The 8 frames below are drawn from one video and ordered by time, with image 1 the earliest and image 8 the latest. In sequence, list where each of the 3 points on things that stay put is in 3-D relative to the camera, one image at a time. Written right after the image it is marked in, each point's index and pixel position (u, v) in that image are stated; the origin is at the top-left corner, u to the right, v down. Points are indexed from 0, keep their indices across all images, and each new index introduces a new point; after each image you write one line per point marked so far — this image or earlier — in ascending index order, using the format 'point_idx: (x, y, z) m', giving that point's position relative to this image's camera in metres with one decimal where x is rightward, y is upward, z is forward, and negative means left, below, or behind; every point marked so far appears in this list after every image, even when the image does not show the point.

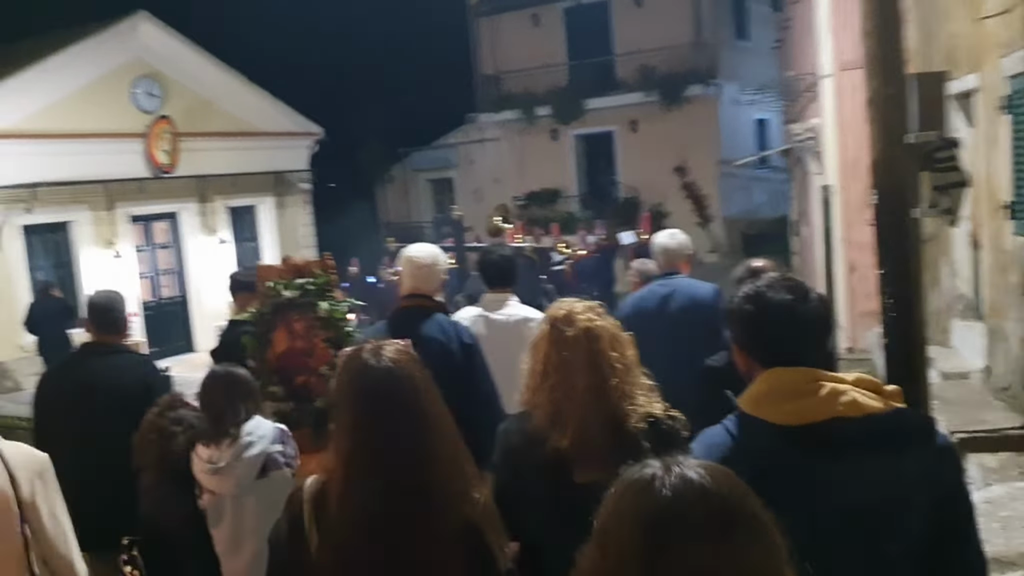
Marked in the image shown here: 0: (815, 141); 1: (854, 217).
0: (+3.1, +1.5, +9.5) m
1: (+3.1, +0.6, +8.4) m
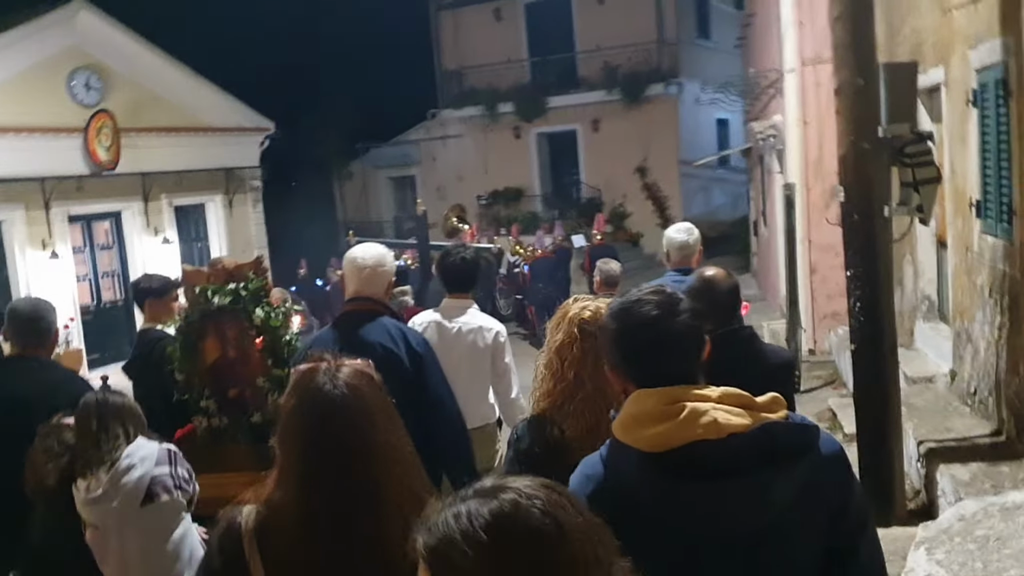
0: (+2.6, +1.5, +9.3) m
1: (+2.7, +0.6, +8.2) m
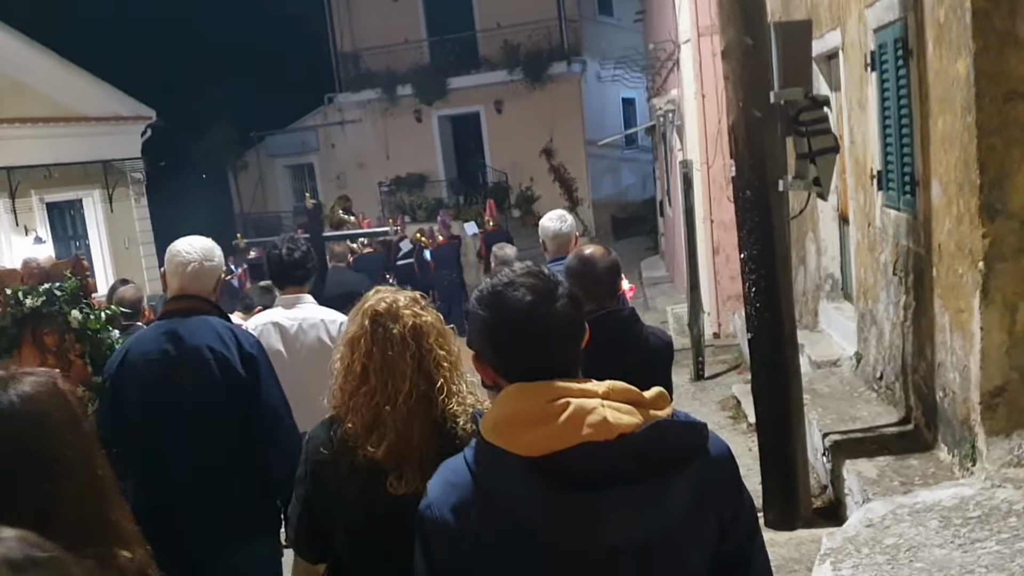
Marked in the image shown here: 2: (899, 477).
0: (+1.6, +1.7, +9.0) m
1: (+1.7, +0.8, +7.9) m
2: (+1.5, -0.7, +3.6) m
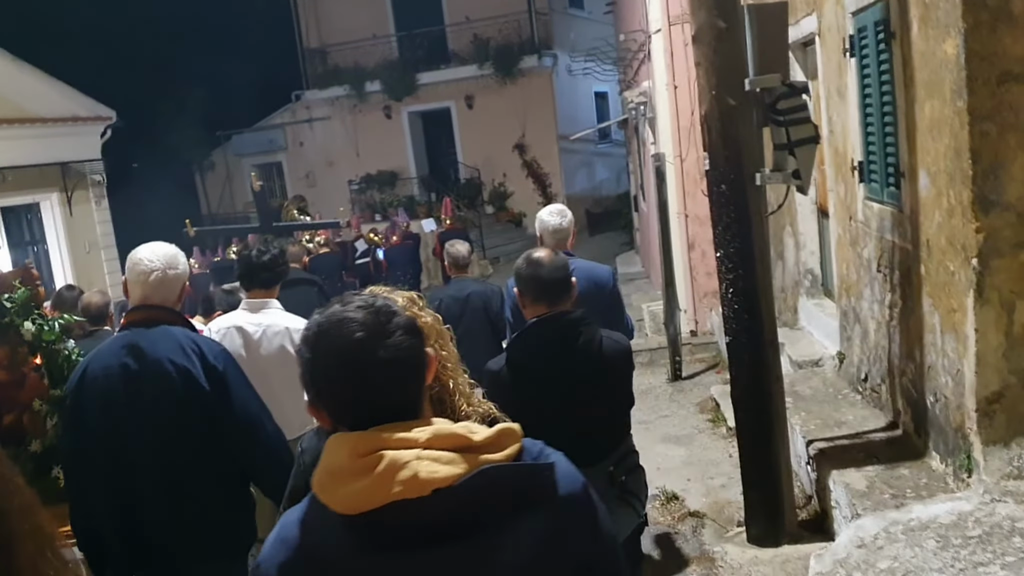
0: (+1.3, +1.7, +8.7) m
1: (+1.5, +0.8, +7.7) m
2: (+1.4, -0.7, +3.3) m
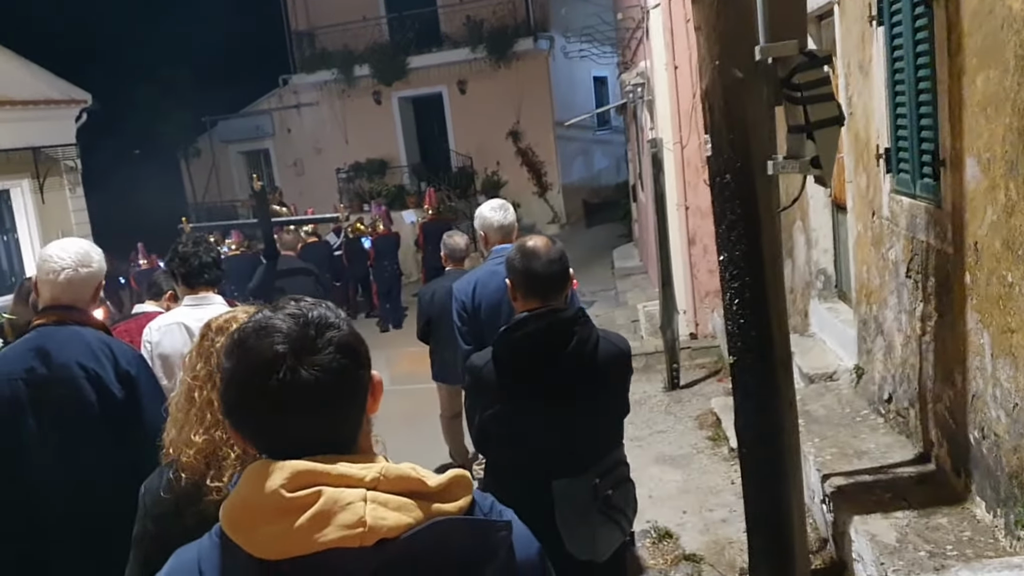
0: (+1.2, +1.7, +8.1) m
1: (+1.4, +0.8, +7.1) m
2: (+1.2, -0.8, +2.7) m
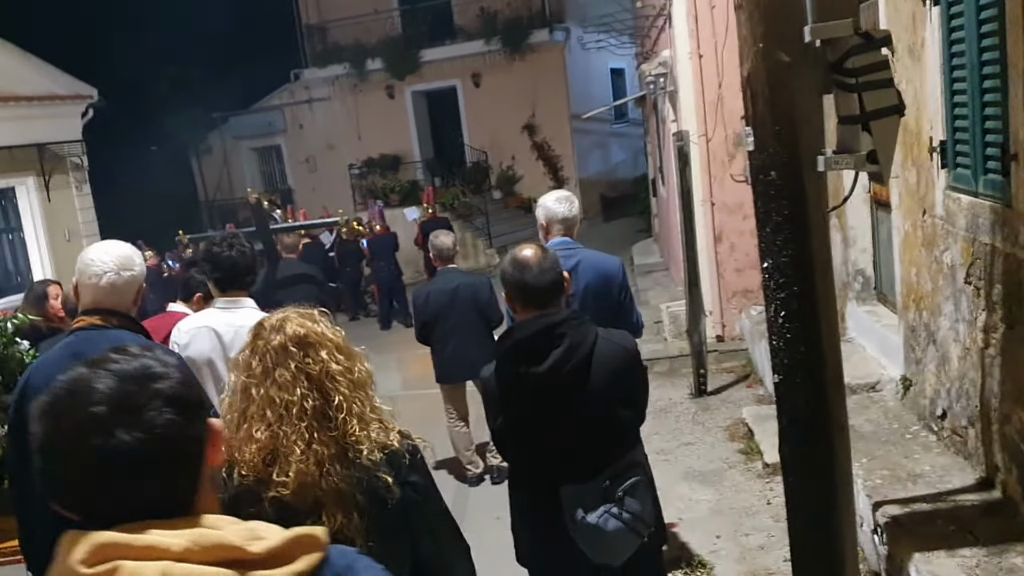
0: (+1.3, +1.7, +7.8) m
1: (+1.5, +0.8, +6.7) m
2: (+1.3, -0.8, +2.4) m
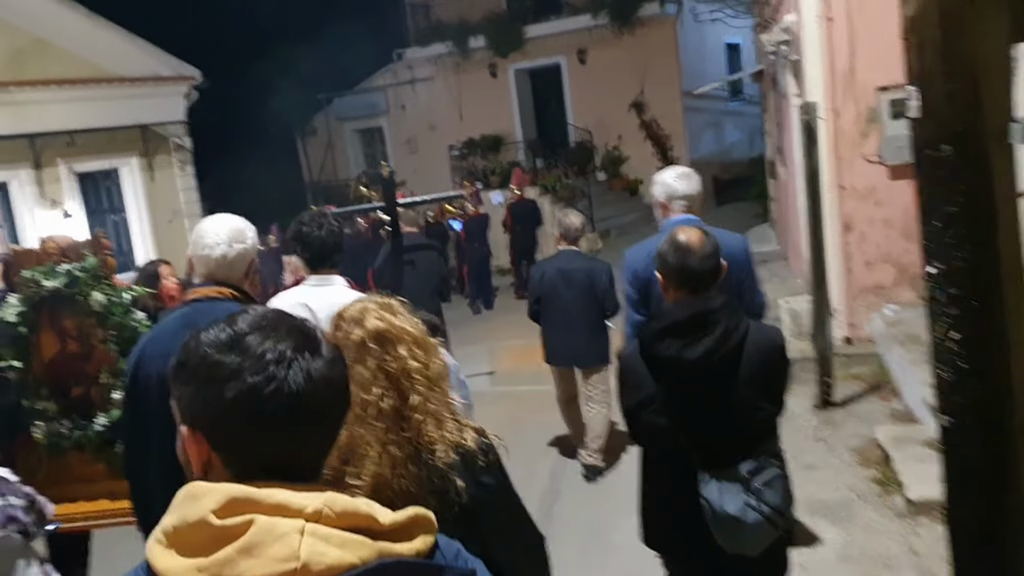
0: (+2.1, +1.8, +7.0) m
1: (+2.1, +0.9, +5.9) m
2: (+1.4, -0.8, +1.7) m
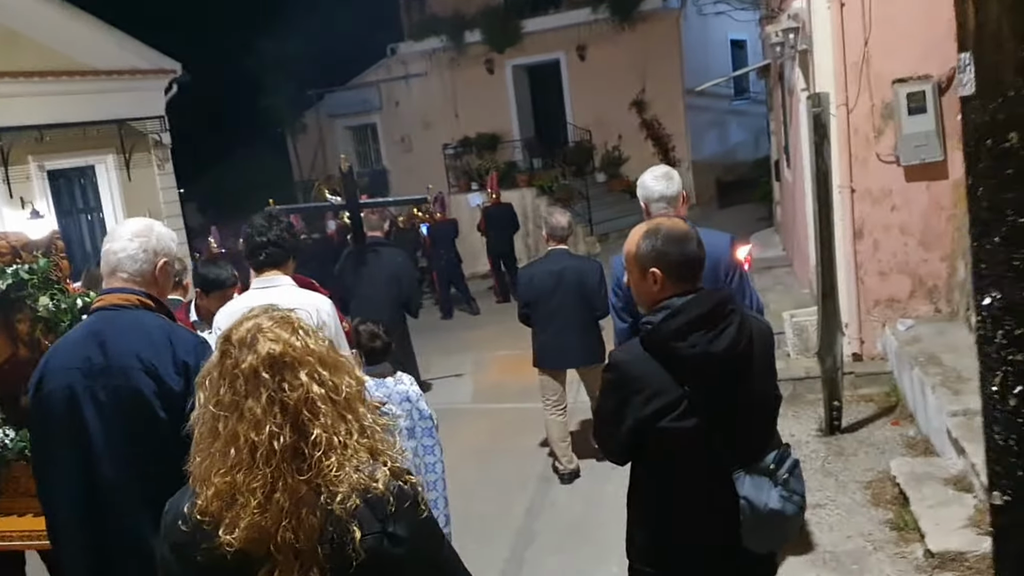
0: (+2.0, +1.7, +6.5) m
1: (+2.0, +0.8, +5.4) m
2: (+1.3, -0.9, +1.2) m
